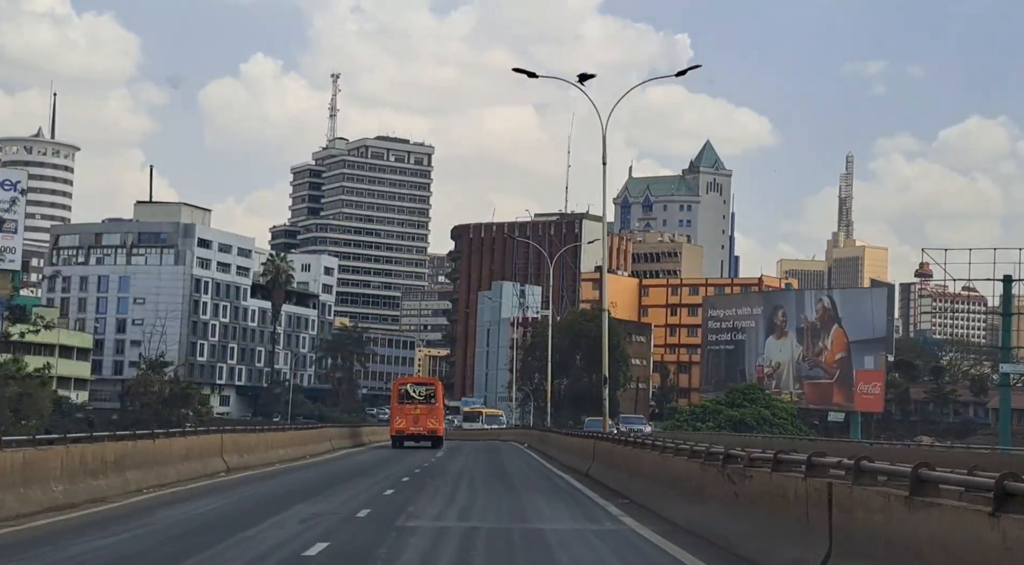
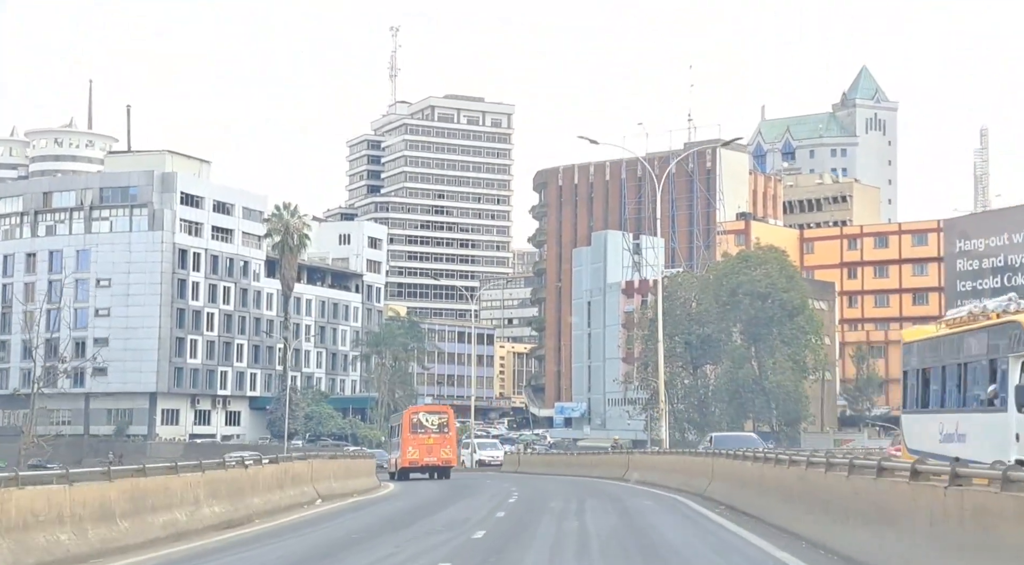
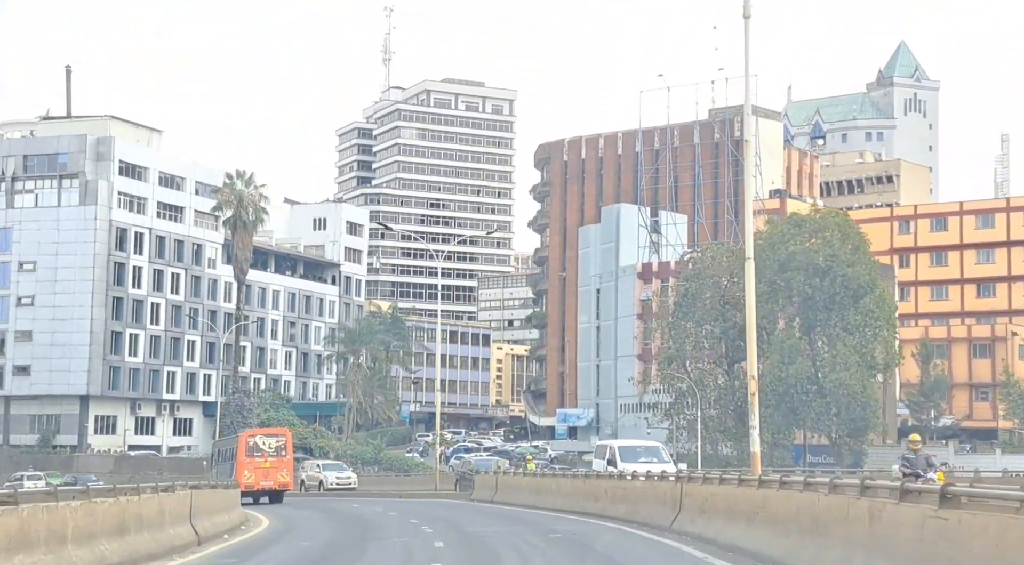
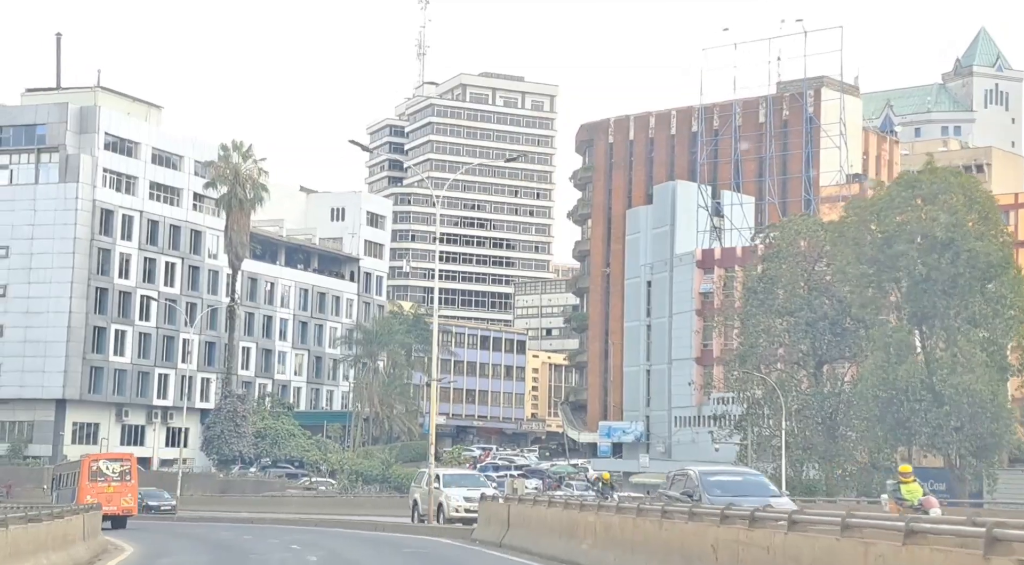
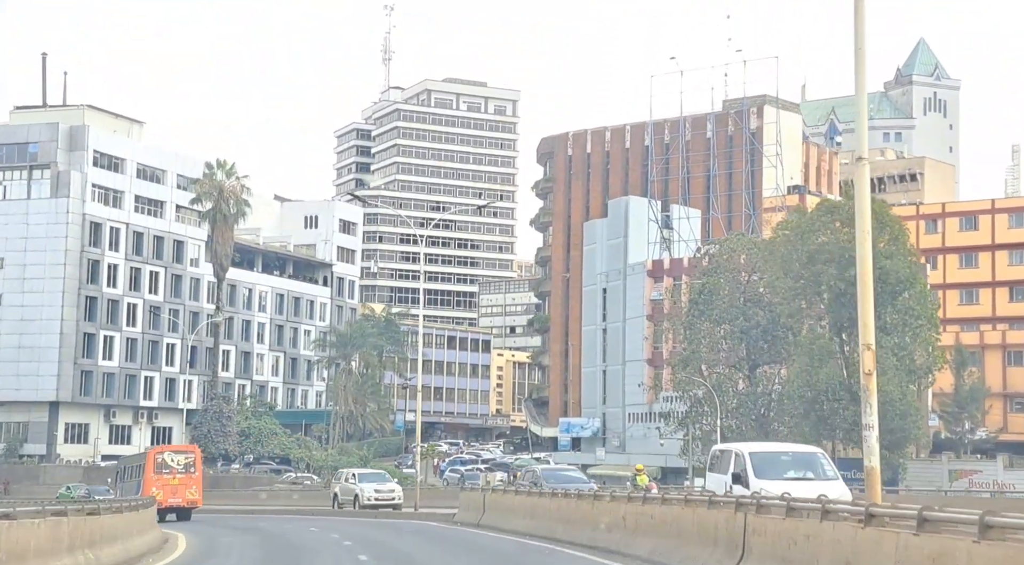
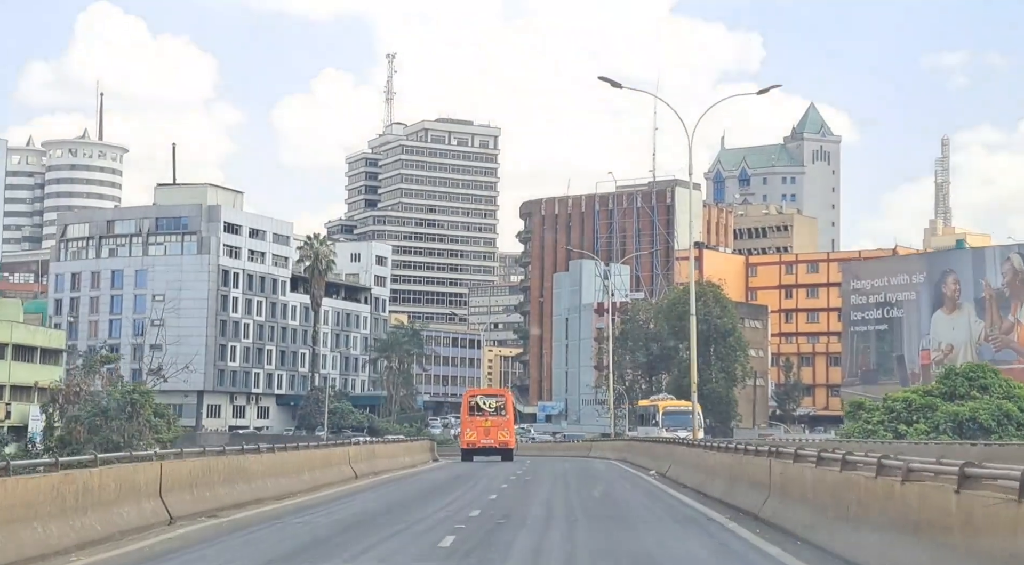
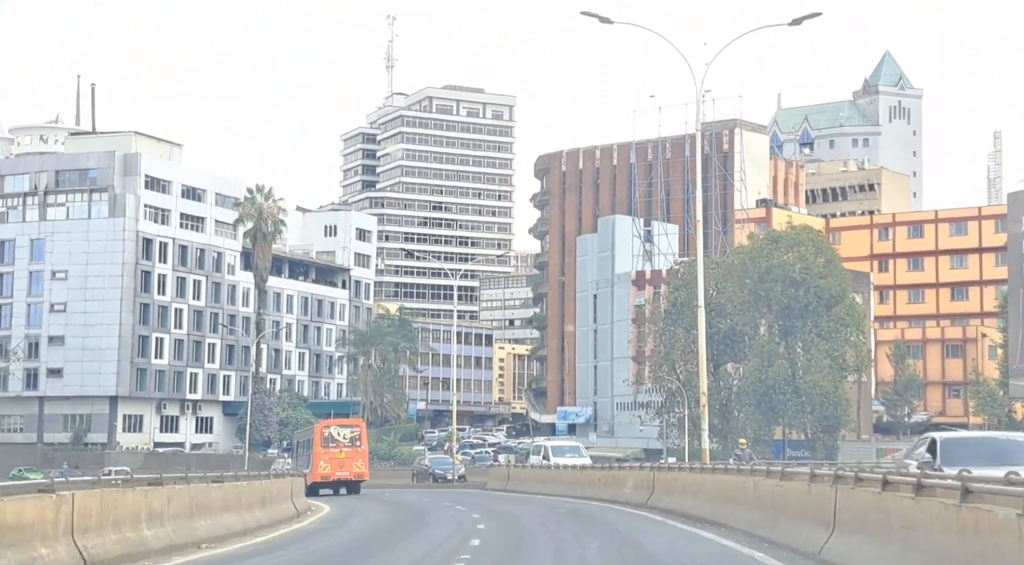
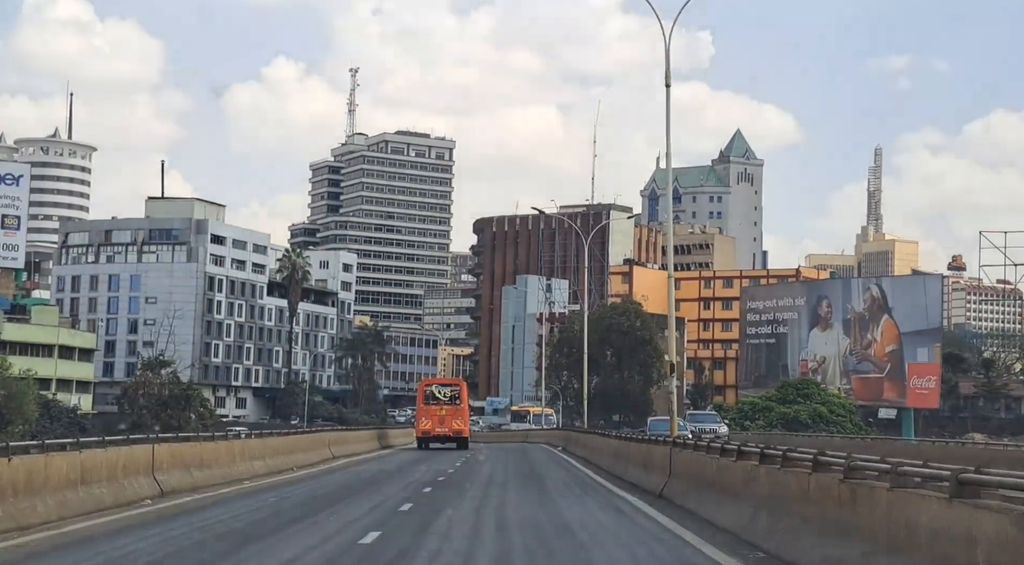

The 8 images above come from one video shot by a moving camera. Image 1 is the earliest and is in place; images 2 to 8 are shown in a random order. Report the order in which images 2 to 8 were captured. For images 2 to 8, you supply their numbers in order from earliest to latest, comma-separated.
8, 6, 2, 7, 3, 5, 4
